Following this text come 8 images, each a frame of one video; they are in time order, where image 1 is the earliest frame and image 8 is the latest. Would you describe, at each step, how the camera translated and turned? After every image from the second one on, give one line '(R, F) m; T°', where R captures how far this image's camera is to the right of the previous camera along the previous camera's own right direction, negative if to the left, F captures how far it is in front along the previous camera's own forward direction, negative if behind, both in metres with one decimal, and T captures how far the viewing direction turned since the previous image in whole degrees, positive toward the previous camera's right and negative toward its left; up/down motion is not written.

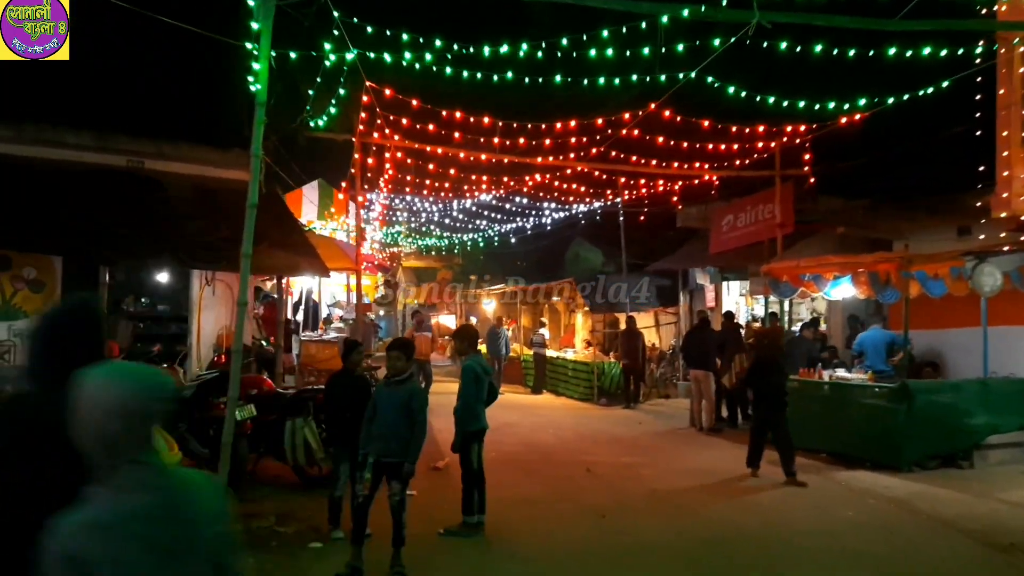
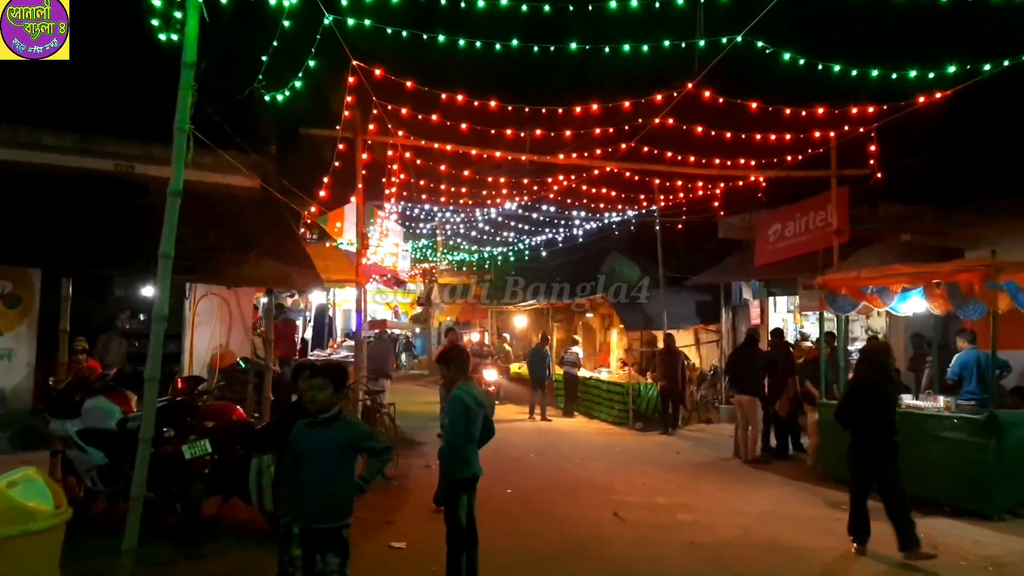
(+0.2, +1.4) m; -2°
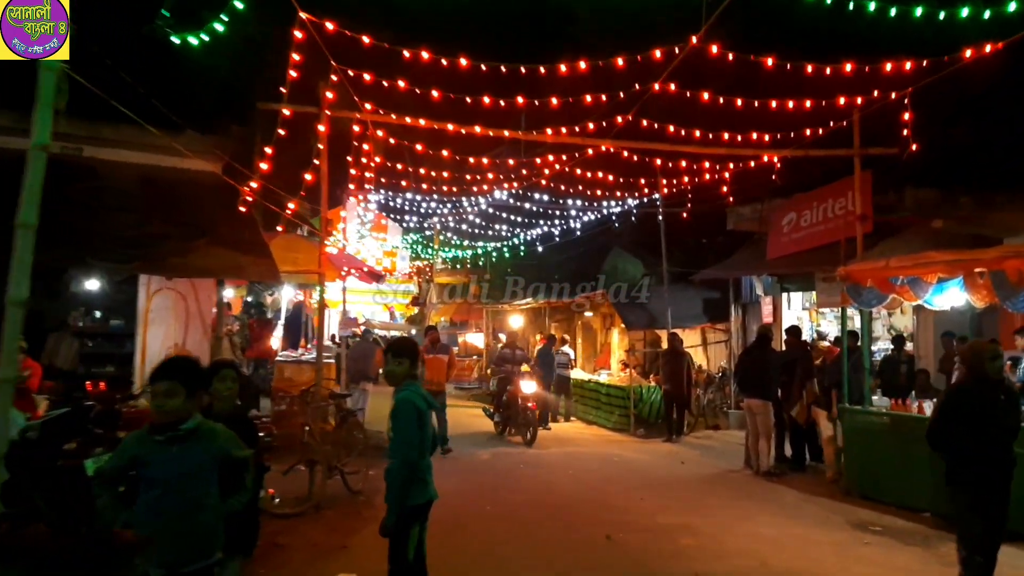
(+0.1, +1.2) m; 0°
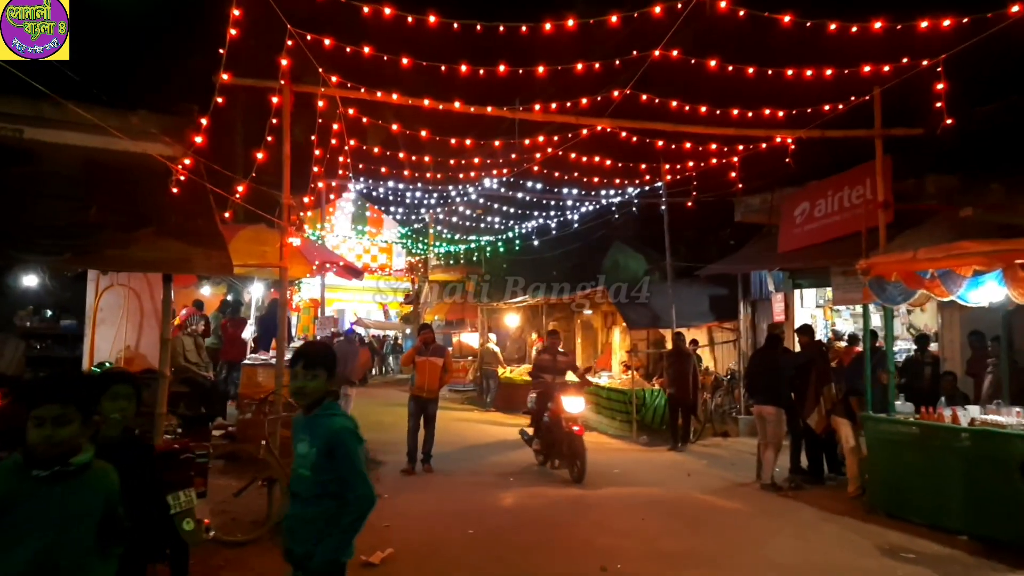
(+0.1, +1.0) m; 0°
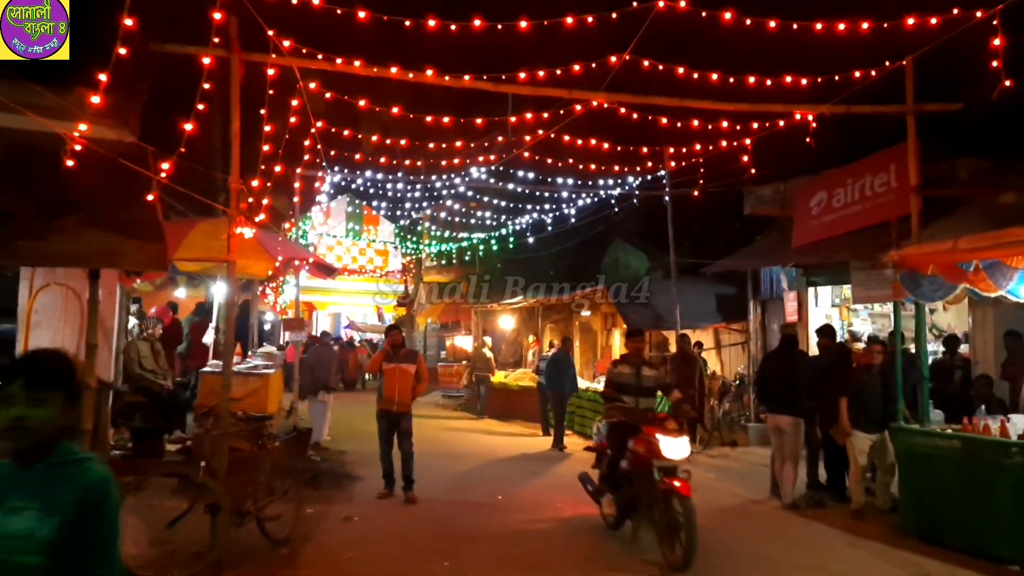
(+0.1, +1.0) m; 0°
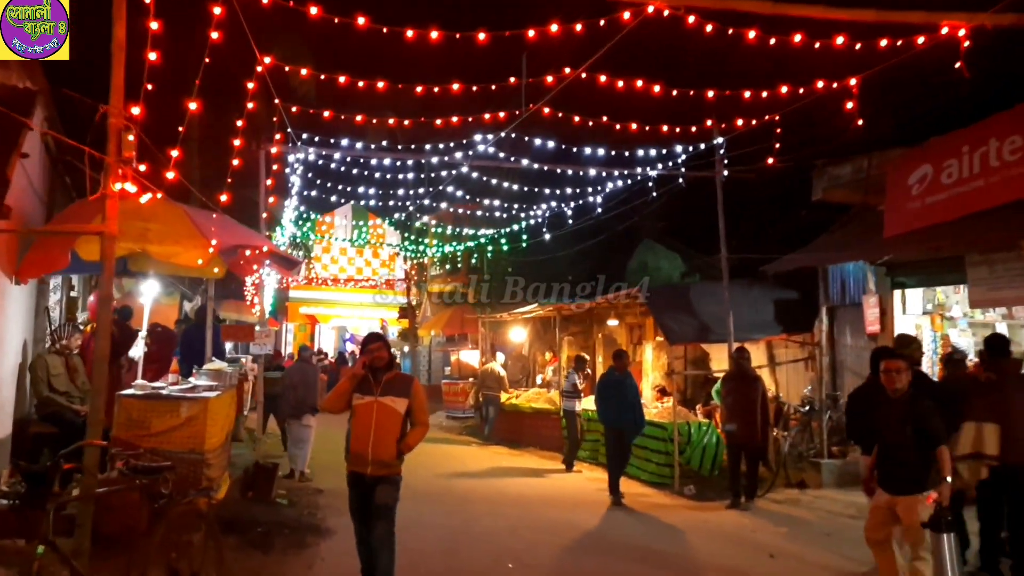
(0.0, +2.4) m; 0°
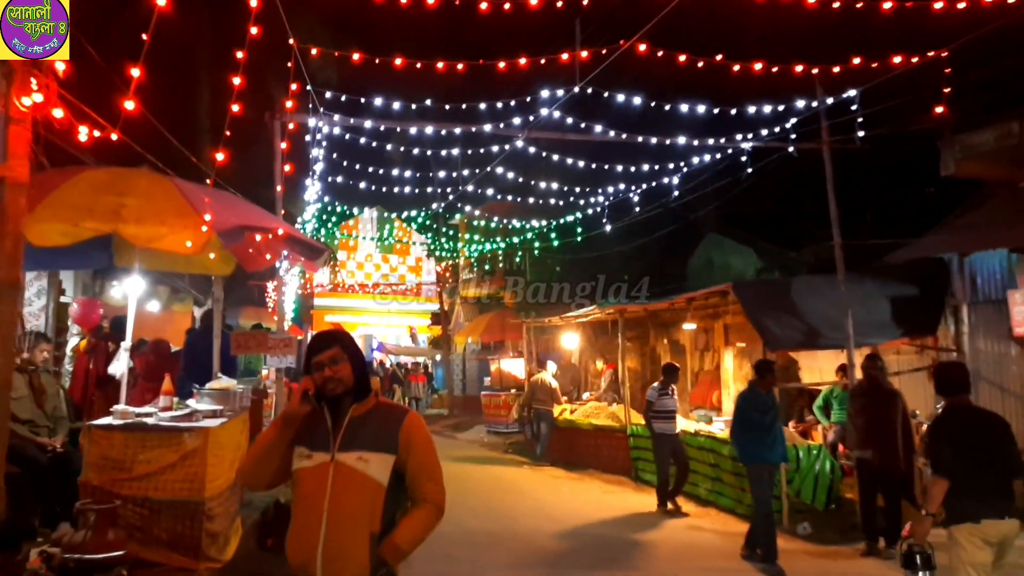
(-0.3, +1.8) m; -1°
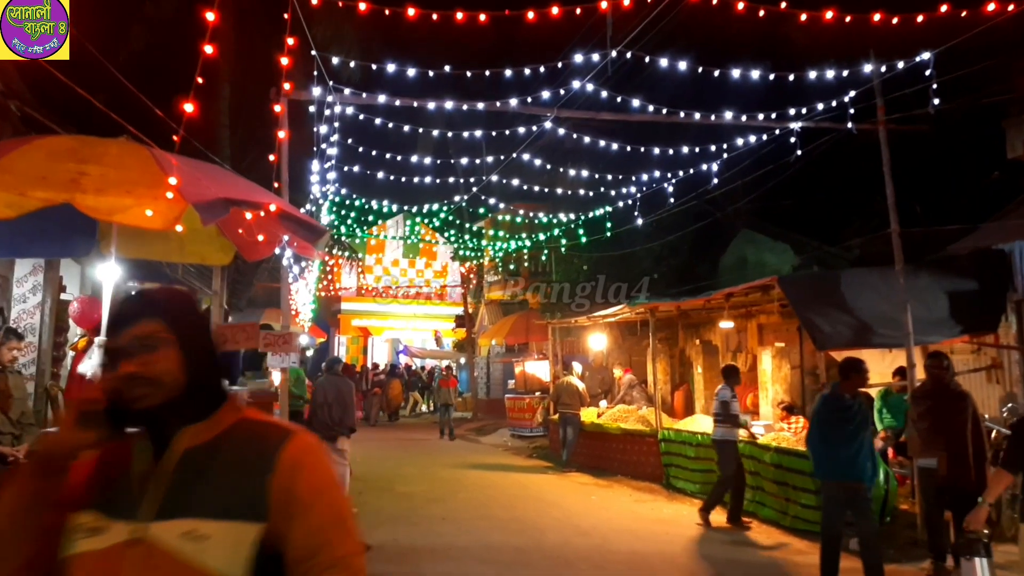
(0.0, +0.7) m; -1°
